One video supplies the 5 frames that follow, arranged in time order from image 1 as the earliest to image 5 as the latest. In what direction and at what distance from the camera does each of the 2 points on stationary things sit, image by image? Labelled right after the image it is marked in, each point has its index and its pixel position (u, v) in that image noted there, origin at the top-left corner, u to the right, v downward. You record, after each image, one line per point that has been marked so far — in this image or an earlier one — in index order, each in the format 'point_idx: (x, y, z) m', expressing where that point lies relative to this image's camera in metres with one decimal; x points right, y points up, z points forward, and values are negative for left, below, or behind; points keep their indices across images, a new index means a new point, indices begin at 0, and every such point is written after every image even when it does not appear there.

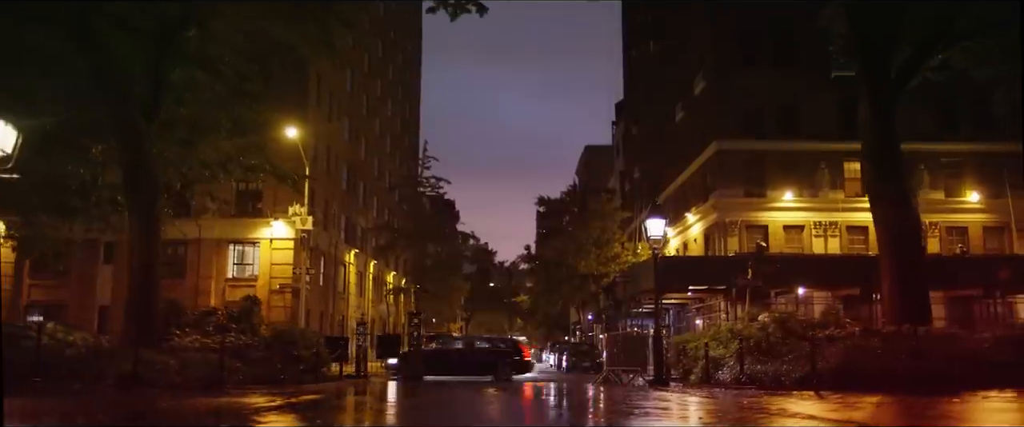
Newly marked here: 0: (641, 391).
0: (+2.3, -3.2, +17.4) m
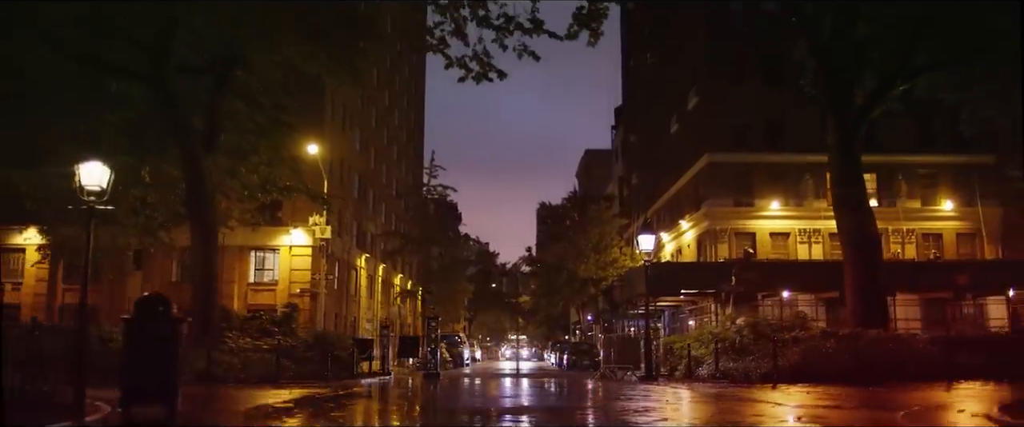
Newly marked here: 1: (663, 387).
0: (+2.5, -3.6, +19.6) m
1: (+2.9, -3.3, +18.0) m
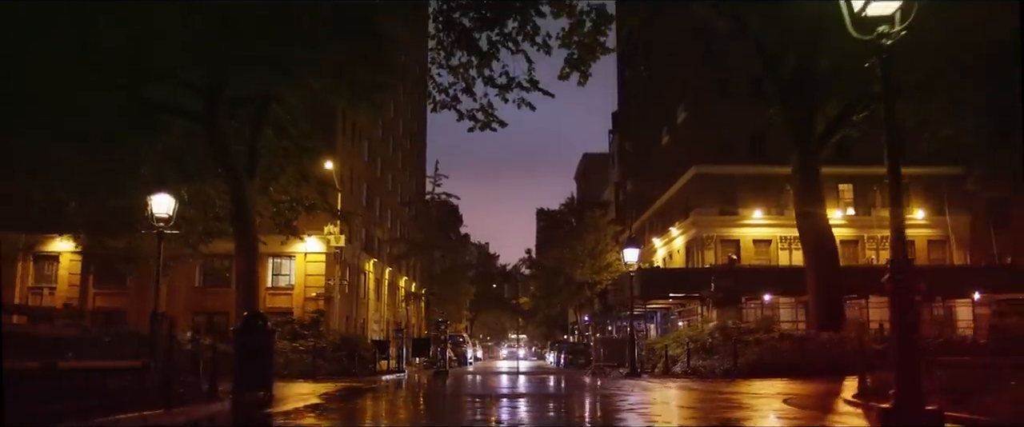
0: (+2.5, -3.9, +22.1) m
1: (+2.9, -3.7, +20.5) m
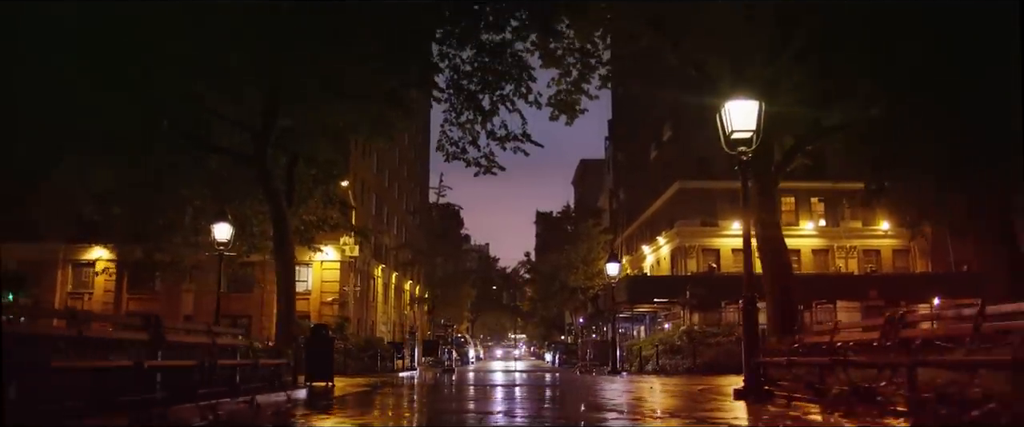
0: (+2.4, -4.4, +25.4) m
1: (+2.8, -4.2, +23.8) m
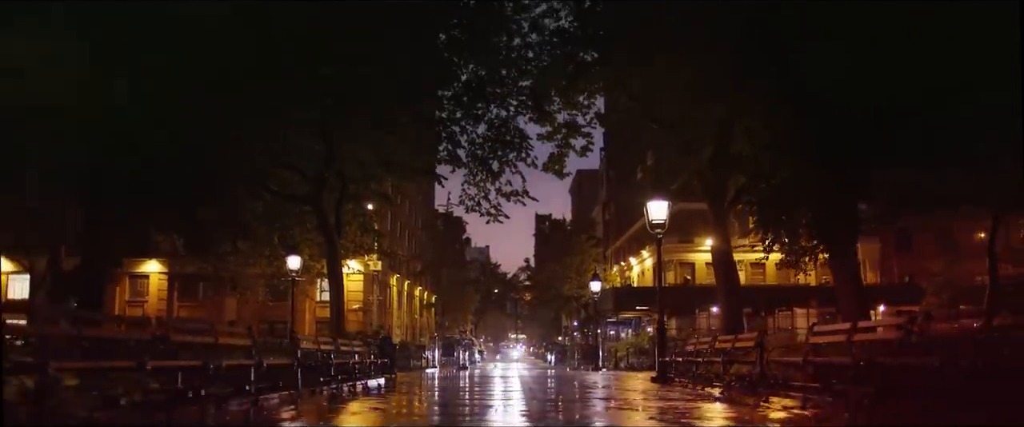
0: (+2.5, -5.3, +31.2) m
1: (+2.9, -5.1, +29.6) m
